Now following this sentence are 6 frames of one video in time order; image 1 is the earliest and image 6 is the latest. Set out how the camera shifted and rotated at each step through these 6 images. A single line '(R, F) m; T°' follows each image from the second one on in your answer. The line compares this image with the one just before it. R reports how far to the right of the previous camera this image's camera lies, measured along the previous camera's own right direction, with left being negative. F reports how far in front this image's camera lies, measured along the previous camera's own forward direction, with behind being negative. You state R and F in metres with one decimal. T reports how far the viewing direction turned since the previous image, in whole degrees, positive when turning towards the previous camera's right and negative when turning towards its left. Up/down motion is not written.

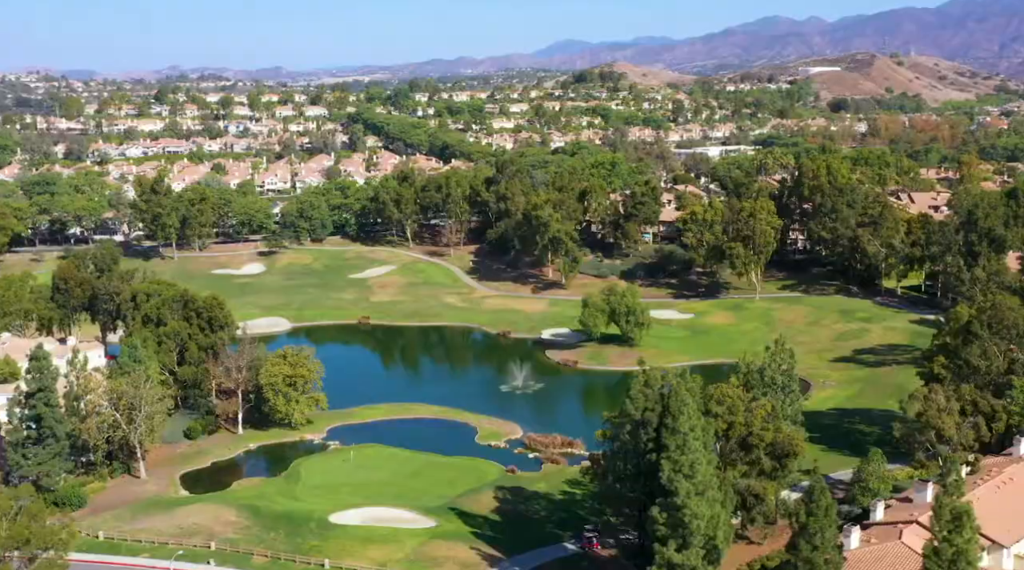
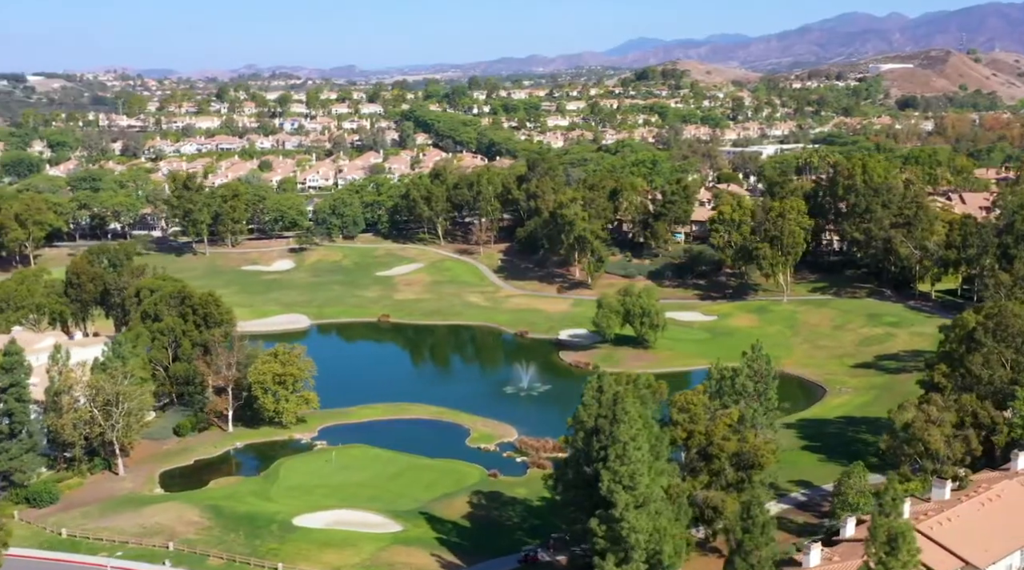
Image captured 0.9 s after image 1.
(+3.2, +1.2) m; -3°
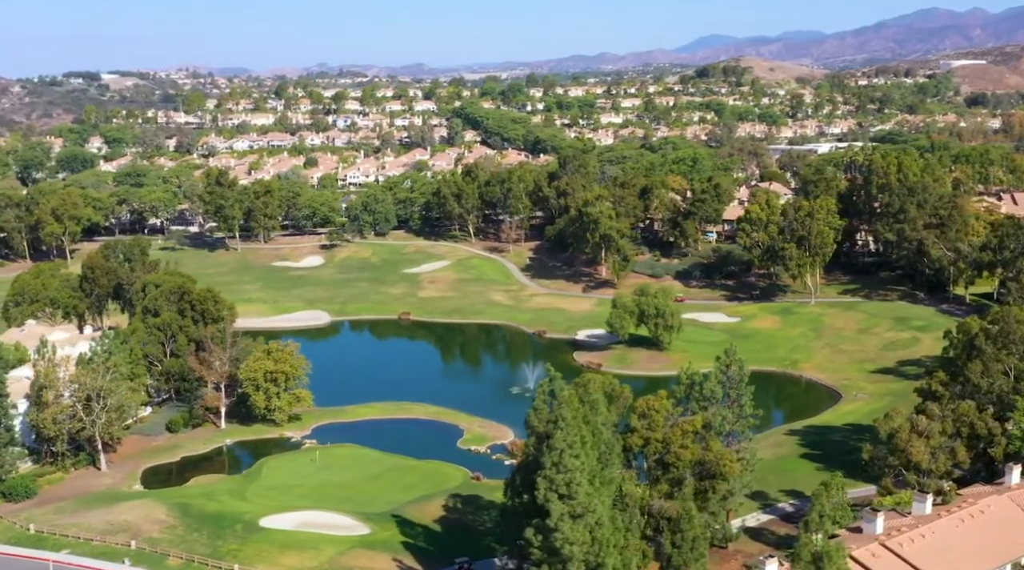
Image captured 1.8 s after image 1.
(+3.0, +1.0) m; -3°
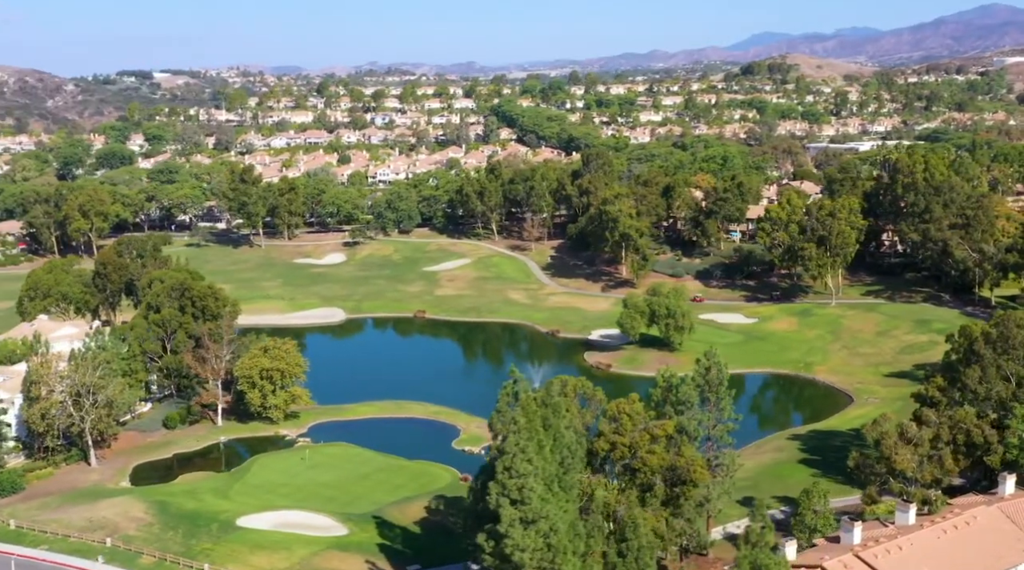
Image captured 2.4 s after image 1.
(+2.1, +0.6) m; -2°
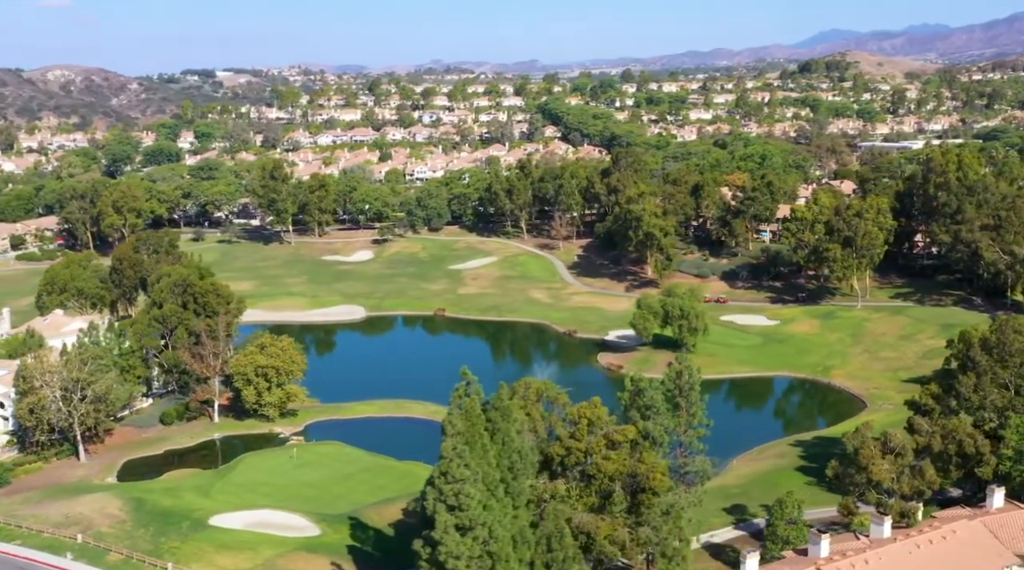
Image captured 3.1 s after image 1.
(+2.7, +0.7) m; -3°
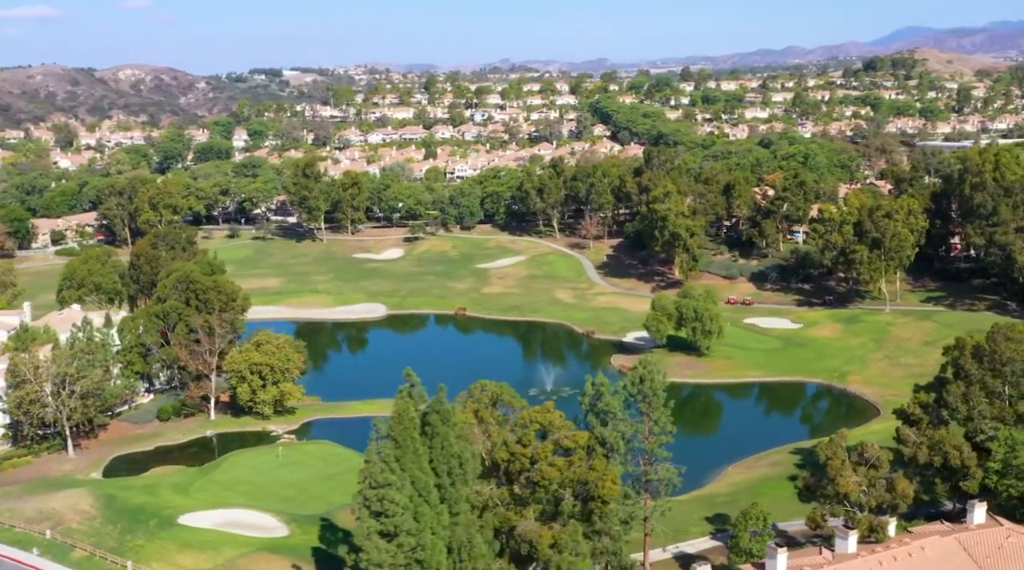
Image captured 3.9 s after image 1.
(+2.9, +0.8) m; -3°
